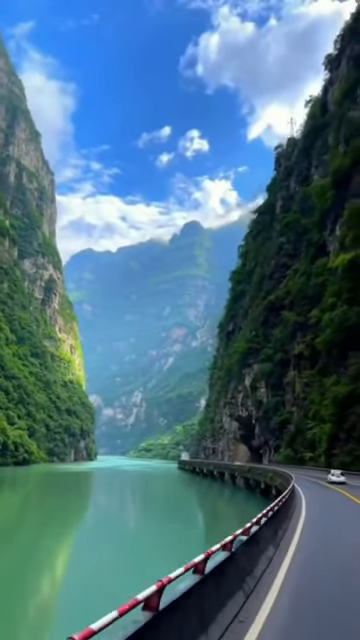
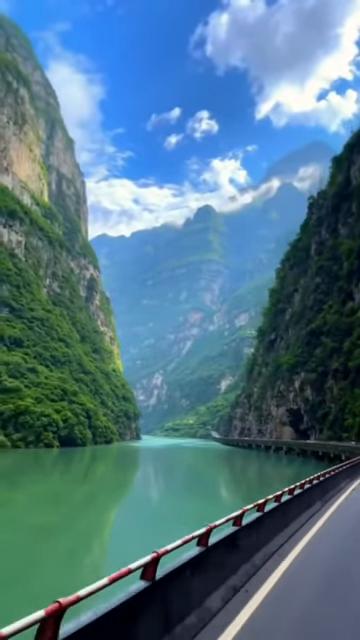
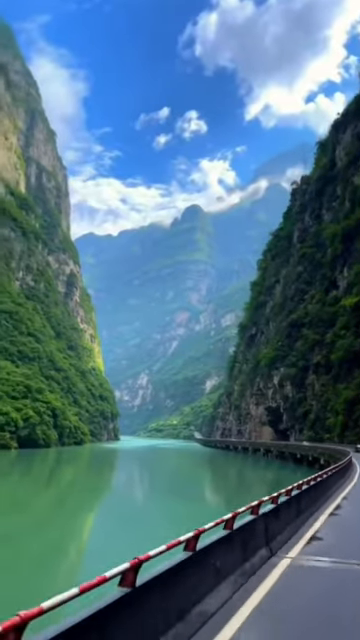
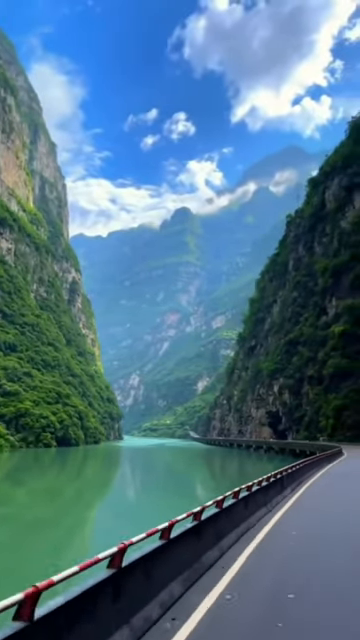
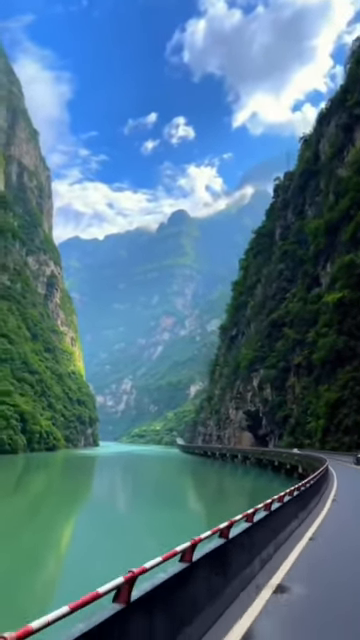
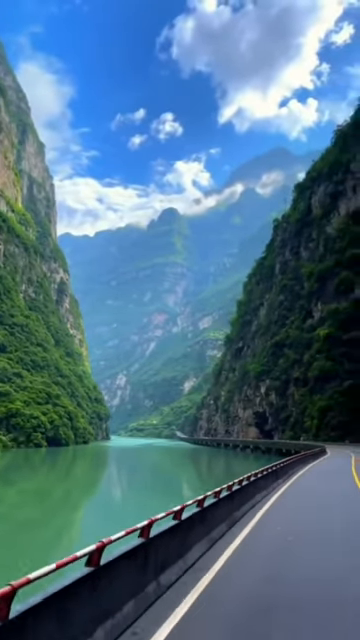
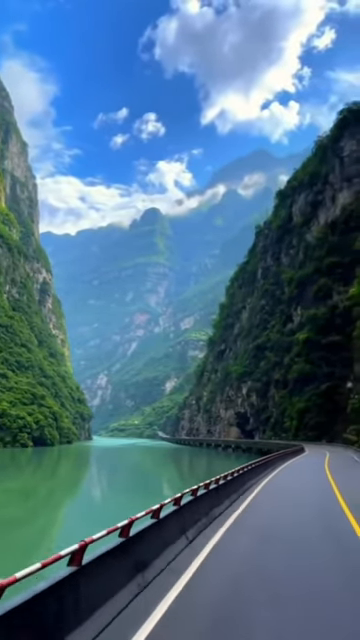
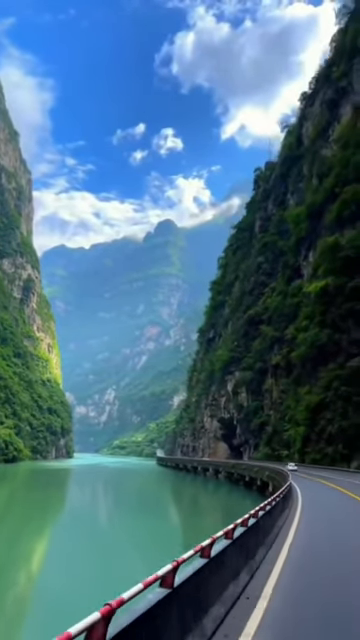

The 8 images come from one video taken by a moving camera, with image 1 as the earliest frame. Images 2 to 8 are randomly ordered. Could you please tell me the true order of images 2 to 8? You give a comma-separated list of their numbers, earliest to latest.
8, 5, 3, 2, 4, 6, 7
